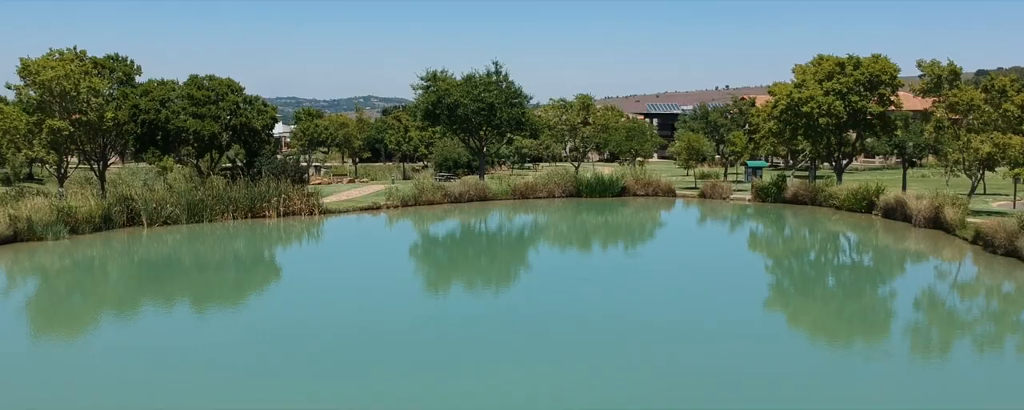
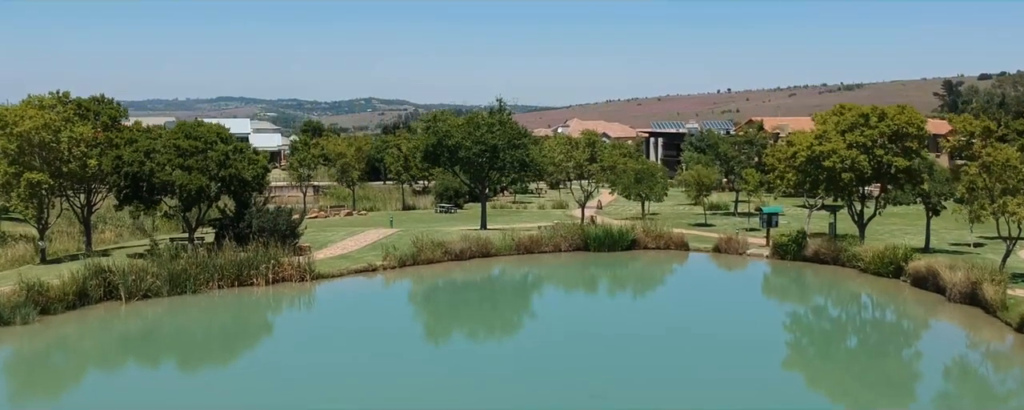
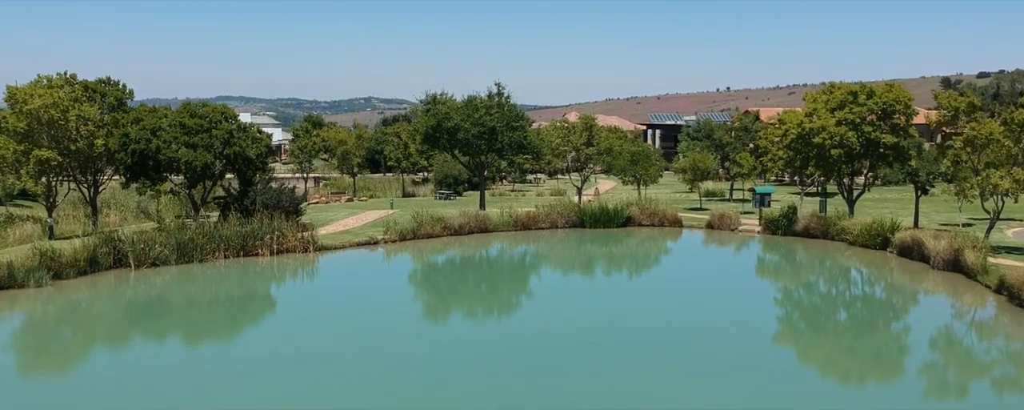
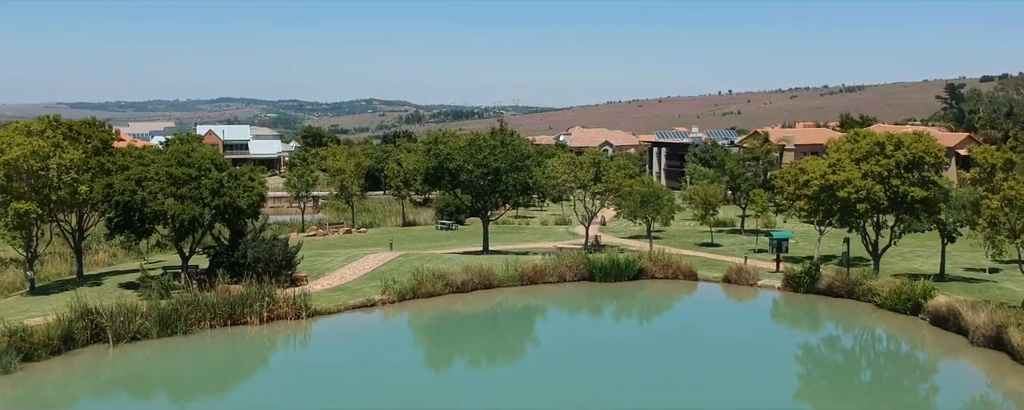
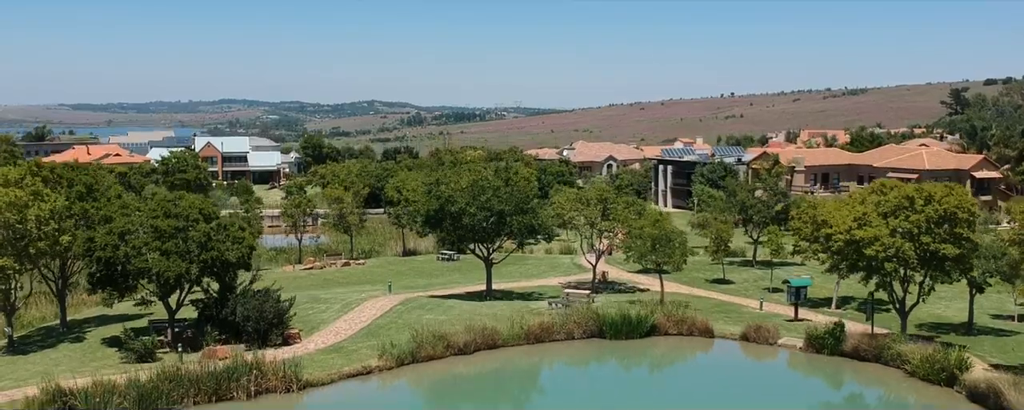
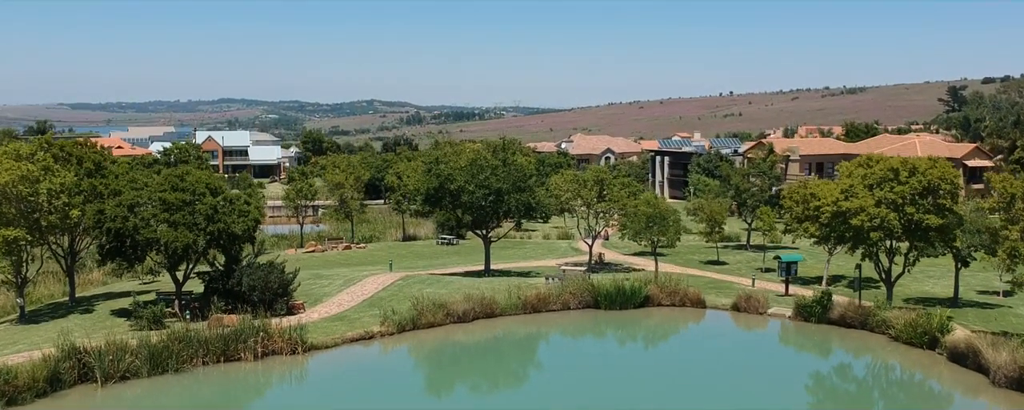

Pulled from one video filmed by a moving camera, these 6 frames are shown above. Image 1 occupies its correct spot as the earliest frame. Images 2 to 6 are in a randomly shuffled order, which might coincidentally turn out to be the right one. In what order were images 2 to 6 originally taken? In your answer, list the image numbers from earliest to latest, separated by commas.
3, 2, 4, 6, 5
